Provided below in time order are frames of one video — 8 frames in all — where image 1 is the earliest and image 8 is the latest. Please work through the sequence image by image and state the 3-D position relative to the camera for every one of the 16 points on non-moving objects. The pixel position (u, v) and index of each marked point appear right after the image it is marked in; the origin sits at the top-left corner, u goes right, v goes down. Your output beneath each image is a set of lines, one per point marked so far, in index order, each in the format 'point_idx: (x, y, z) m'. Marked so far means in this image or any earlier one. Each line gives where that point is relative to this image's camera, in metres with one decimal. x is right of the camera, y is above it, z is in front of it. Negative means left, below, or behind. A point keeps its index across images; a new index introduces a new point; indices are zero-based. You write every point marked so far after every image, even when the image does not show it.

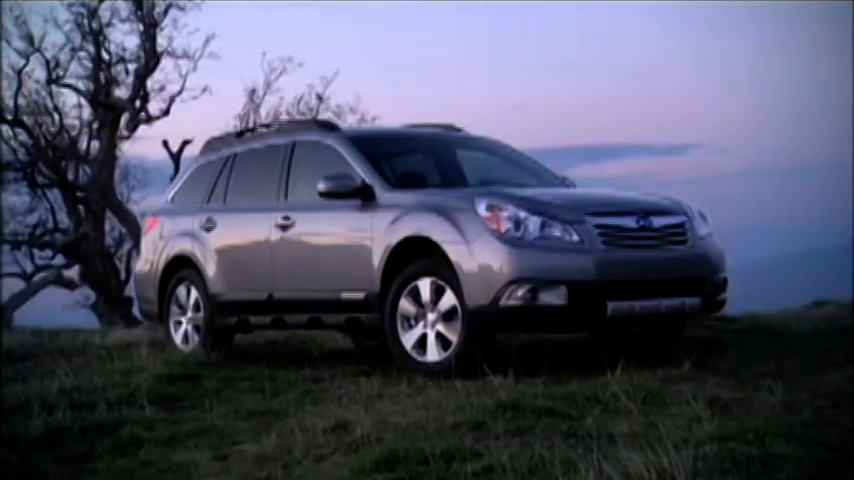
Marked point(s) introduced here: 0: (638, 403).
0: (+0.9, -0.7, +6.3) m
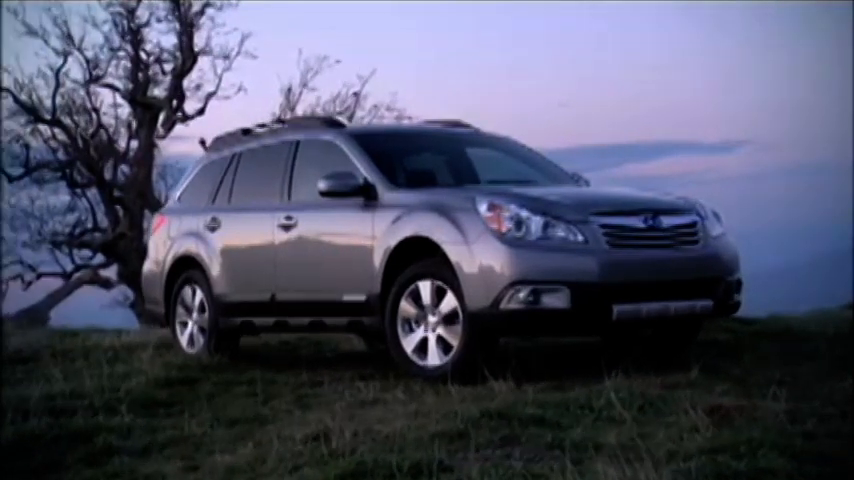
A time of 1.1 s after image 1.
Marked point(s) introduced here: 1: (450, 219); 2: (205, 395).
0: (+0.9, -0.7, +6.0) m
1: (+0.1, +0.1, +8.1) m
2: (-1.3, -0.9, +8.0) m
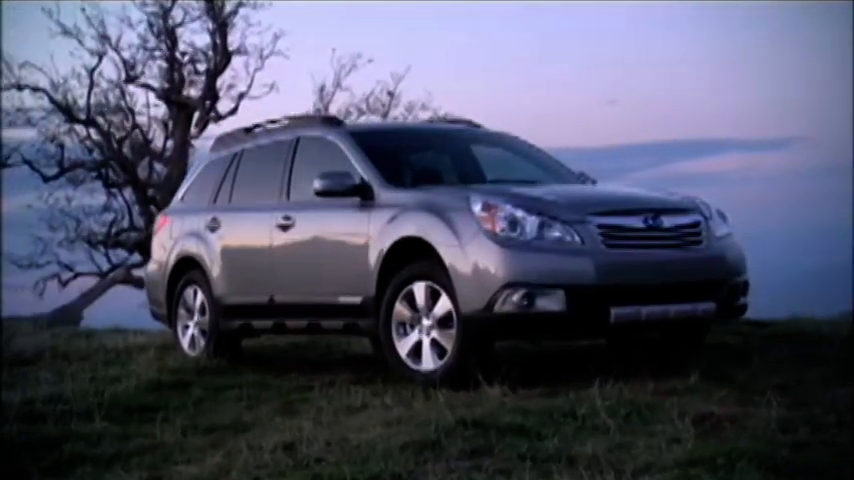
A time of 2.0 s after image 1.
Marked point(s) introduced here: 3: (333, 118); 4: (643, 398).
0: (+0.8, -0.7, +5.7) m
1: (+0.1, +0.1, +7.9) m
2: (-1.3, -0.9, +7.9) m
3: (-0.6, +0.8, +9.6) m
4: (+0.9, -0.7, +6.3) m
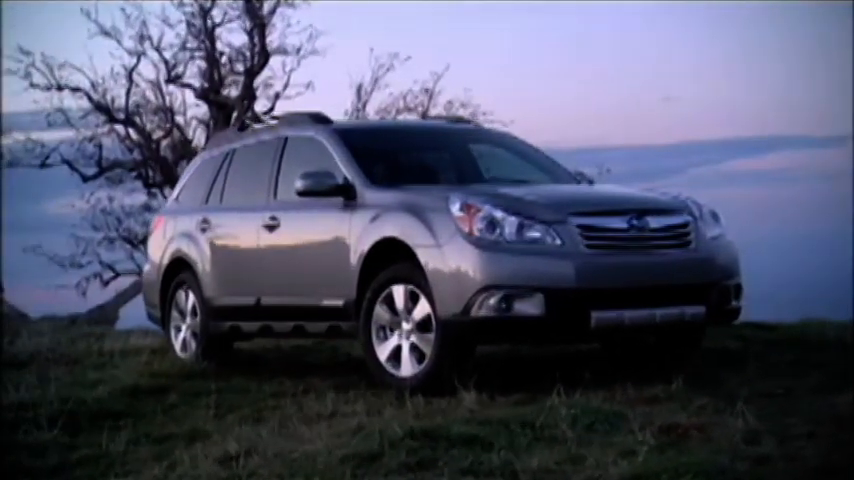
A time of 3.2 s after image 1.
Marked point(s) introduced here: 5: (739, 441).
0: (+0.6, -0.7, +5.5) m
1: (0.0, +0.1, +7.7) m
2: (-1.4, -0.9, +7.7) m
3: (-0.7, +0.8, +9.4) m
4: (+0.8, -0.7, +6.0) m
5: (+1.2, -0.8, +5.3) m
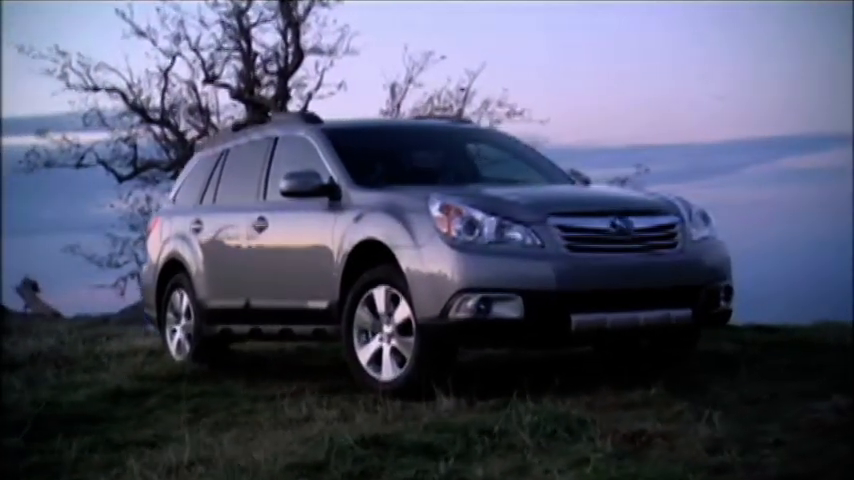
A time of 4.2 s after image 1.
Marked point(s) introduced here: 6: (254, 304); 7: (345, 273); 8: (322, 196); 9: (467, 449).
0: (+0.4, -0.8, +5.3) m
1: (-0.1, +0.1, +7.5) m
2: (-1.5, -0.9, +7.6) m
3: (-0.8, +0.8, +9.3) m
4: (+0.6, -0.7, +5.9) m
5: (+1.0, -0.8, +5.1) m
6: (-1.1, -0.4, +9.1) m
7: (-0.5, -0.2, +8.2) m
8: (-0.6, +0.3, +8.5) m
9: (+0.1, -0.8, +5.2) m
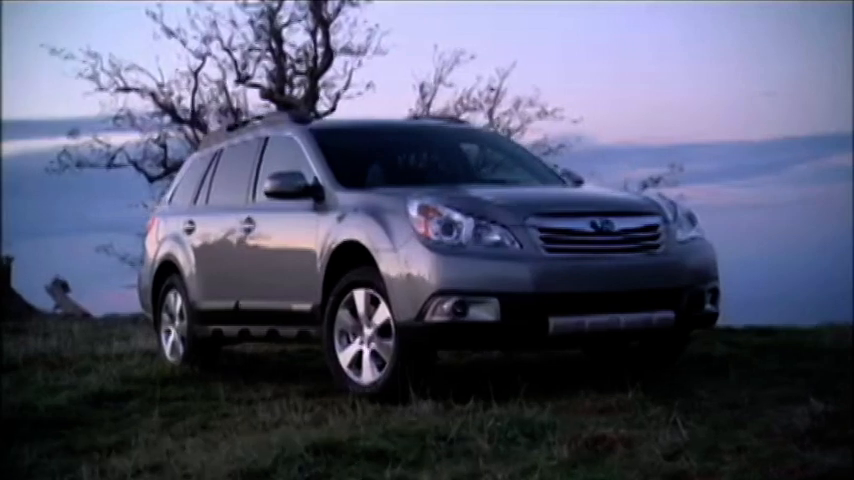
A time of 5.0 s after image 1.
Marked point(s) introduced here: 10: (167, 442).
0: (+0.2, -0.8, +5.2) m
1: (-0.2, +0.1, +7.4) m
2: (-1.6, -0.9, +7.5) m
3: (-0.8, +0.8, +9.2) m
4: (+0.5, -0.7, +5.8) m
5: (+0.8, -0.8, +5.0) m
6: (-1.2, -0.4, +9.1) m
7: (-0.6, -0.2, +8.1) m
8: (-0.7, +0.3, +8.4) m
9: (0.0, -0.8, +5.1) m
10: (-1.1, -0.9, +6.0) m
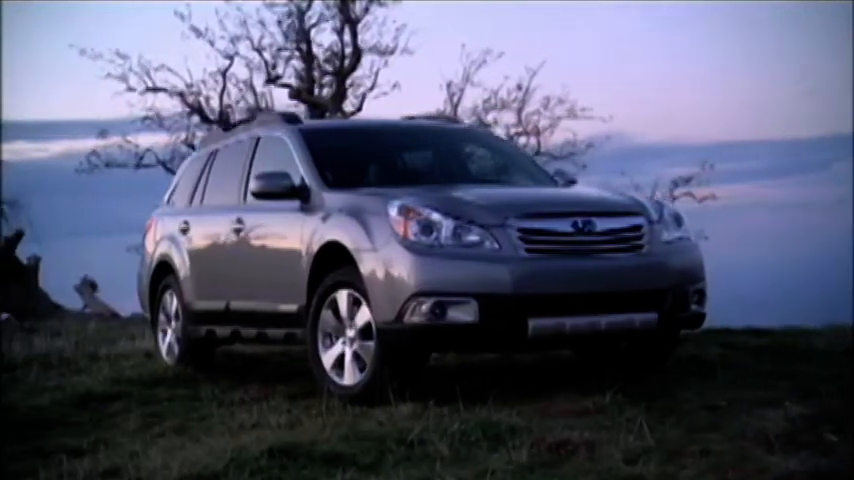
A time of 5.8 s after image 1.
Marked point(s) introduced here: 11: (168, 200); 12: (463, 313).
0: (+0.1, -0.8, +5.1) m
1: (-0.3, +0.1, +7.4) m
2: (-1.7, -0.9, +7.5) m
3: (-0.9, +0.8, +9.2) m
4: (+0.3, -0.7, +5.7) m
5: (+0.7, -0.8, +4.9) m
6: (-1.3, -0.4, +9.0) m
7: (-0.6, -0.2, +8.1) m
8: (-0.8, +0.3, +8.3) m
9: (-0.2, -0.8, +5.0) m
10: (-1.2, -0.9, +6.0) m
11: (-2.0, +0.3, +10.8) m
12: (+0.2, -0.4, +6.9) m
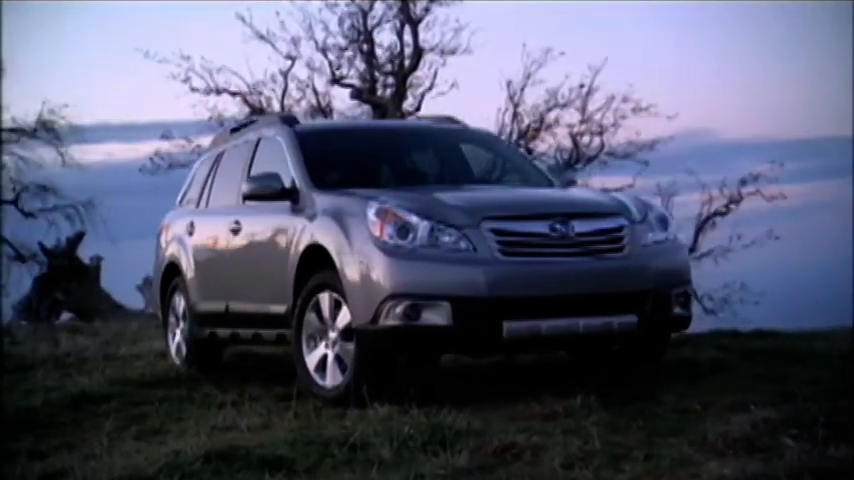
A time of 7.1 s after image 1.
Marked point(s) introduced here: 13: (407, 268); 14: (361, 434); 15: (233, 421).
0: (-0.1, -0.8, +5.1) m
1: (-0.4, +0.1, +7.4) m
2: (-1.8, -0.9, +7.6) m
3: (-0.9, +0.8, +9.2) m
4: (+0.1, -0.7, +5.7) m
5: (+0.5, -0.8, +4.9) m
6: (-1.3, -0.4, +9.1) m
7: (-0.7, -0.2, +8.1) m
8: (-0.8, +0.2, +8.4) m
9: (-0.4, -0.8, +5.0) m
10: (-1.4, -0.9, +6.0) m
11: (-1.9, +0.3, +10.9) m
12: (+0.1, -0.4, +6.9) m
13: (-0.1, -0.1, +6.9) m
14: (-0.2, -0.8, +5.4) m
15: (-0.9, -0.9, +6.8) m
